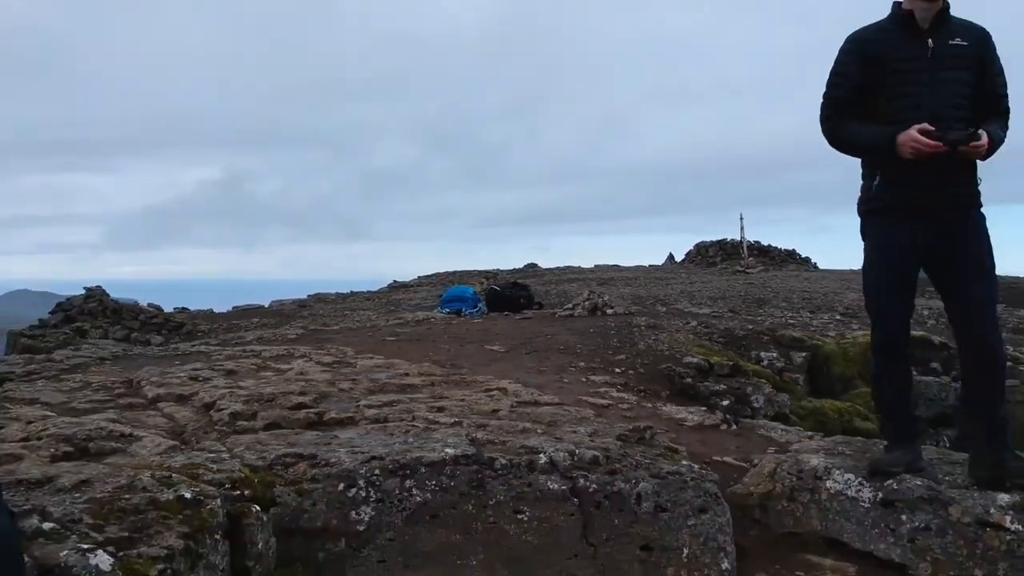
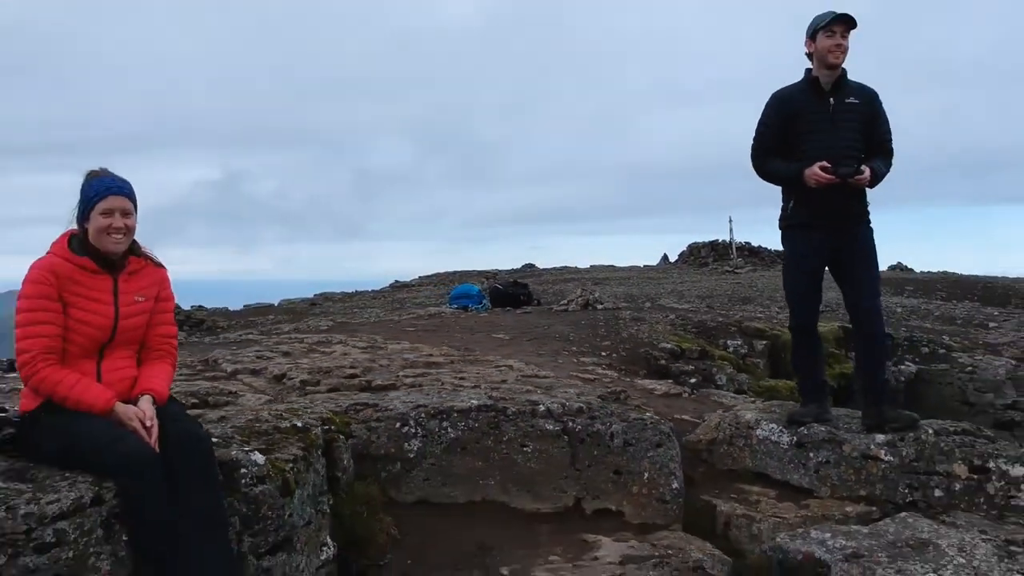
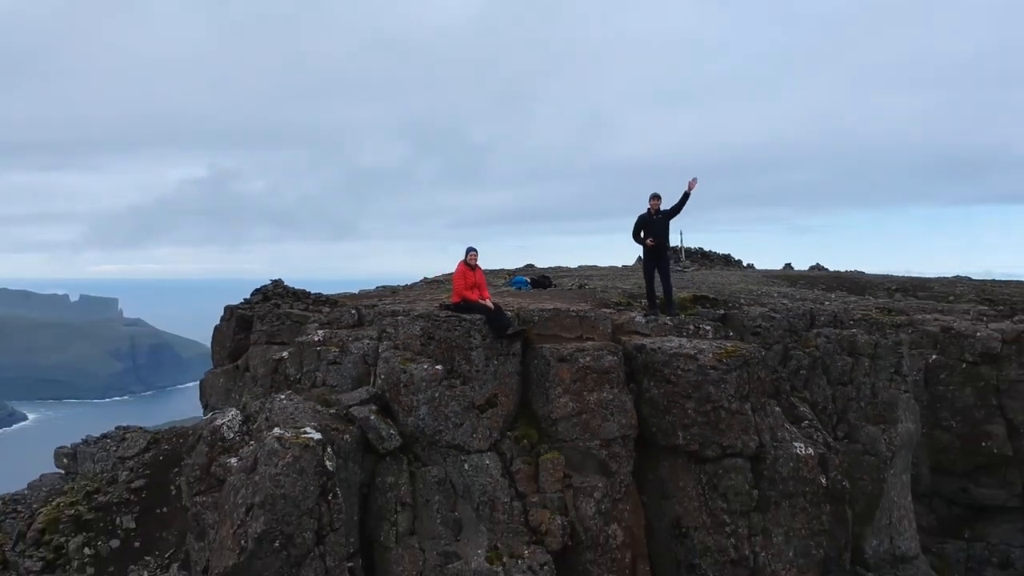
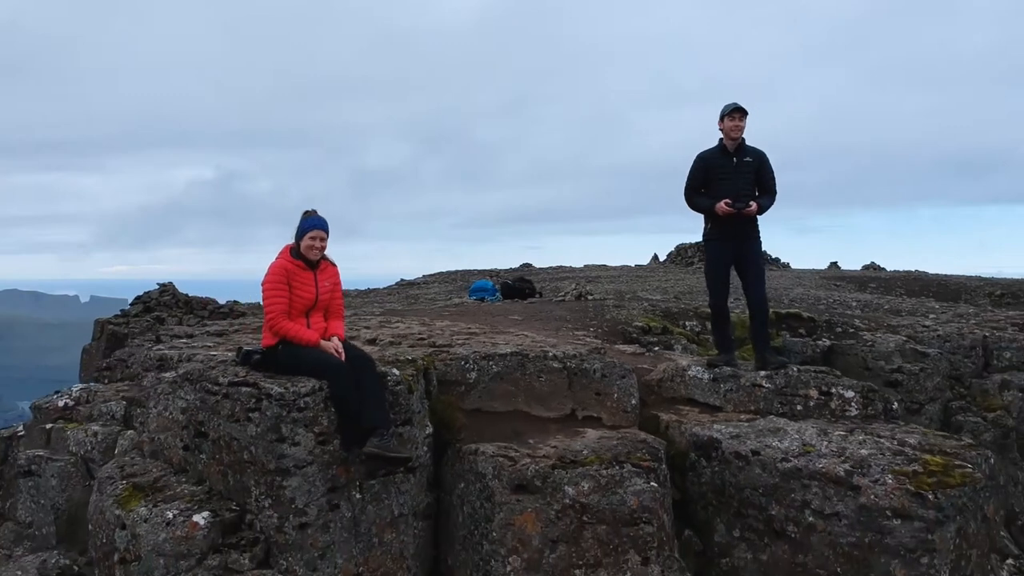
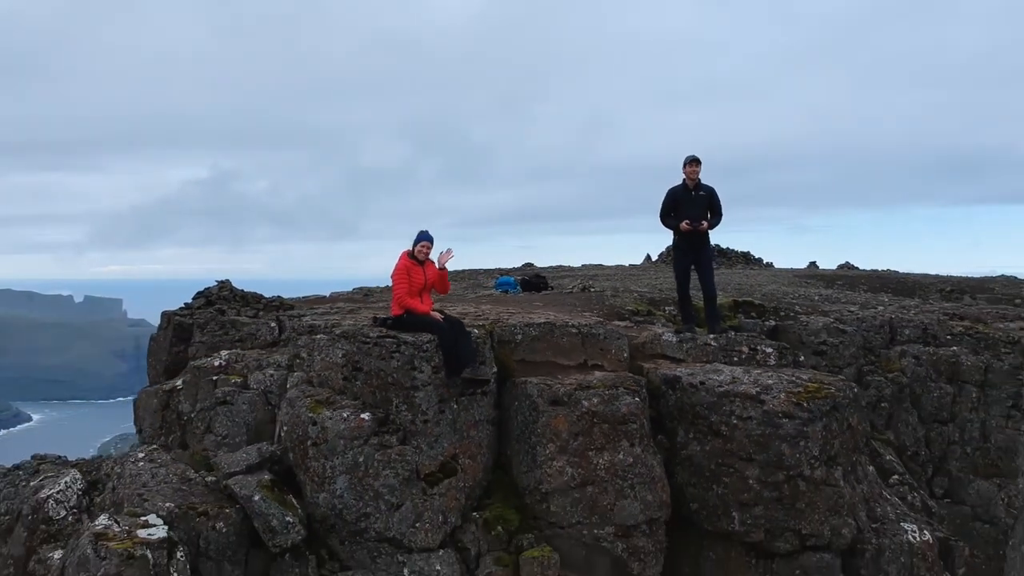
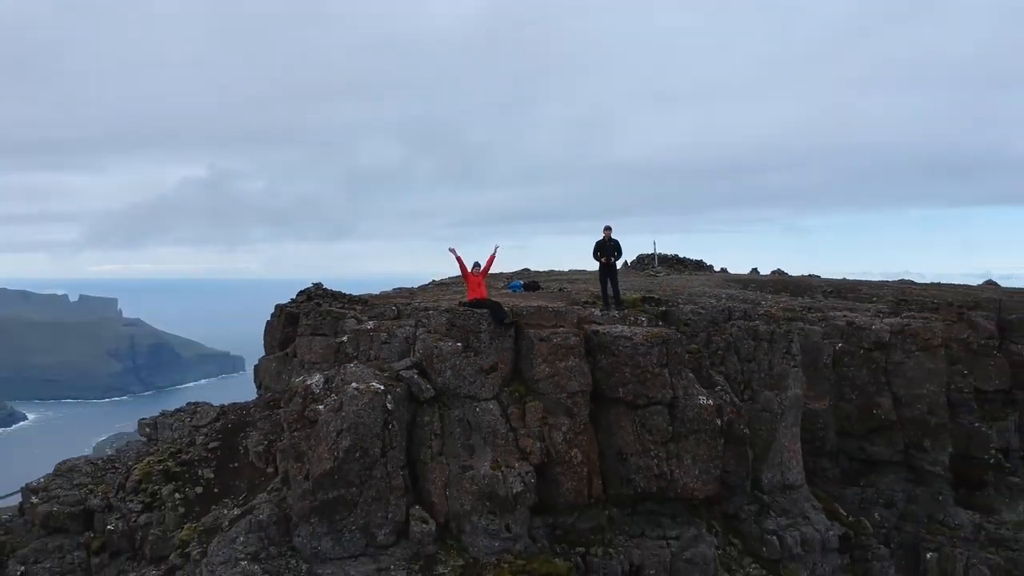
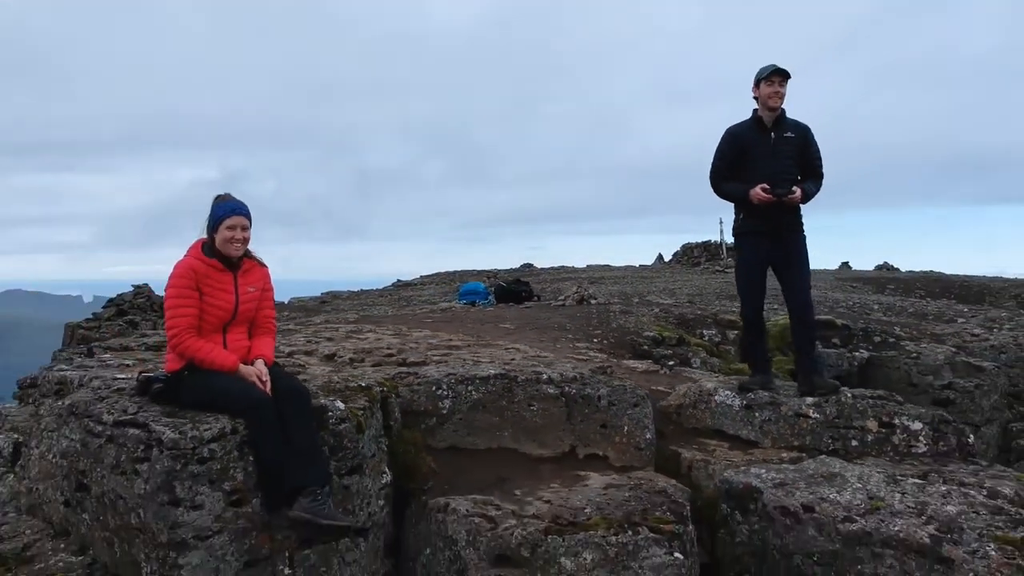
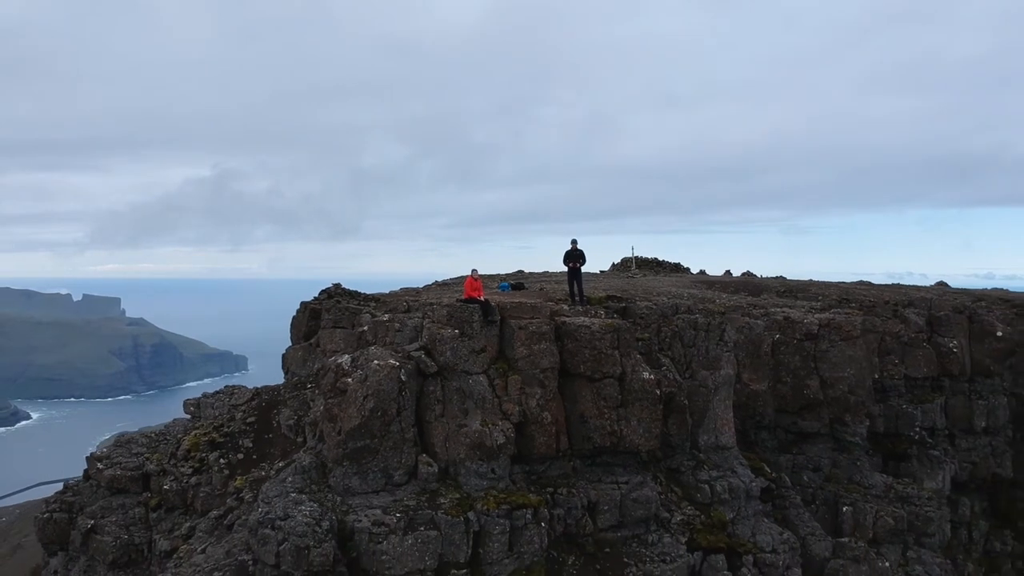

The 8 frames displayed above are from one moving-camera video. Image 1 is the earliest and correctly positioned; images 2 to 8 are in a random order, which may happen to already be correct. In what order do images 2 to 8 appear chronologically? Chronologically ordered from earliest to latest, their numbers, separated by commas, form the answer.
2, 7, 4, 5, 3, 6, 8
